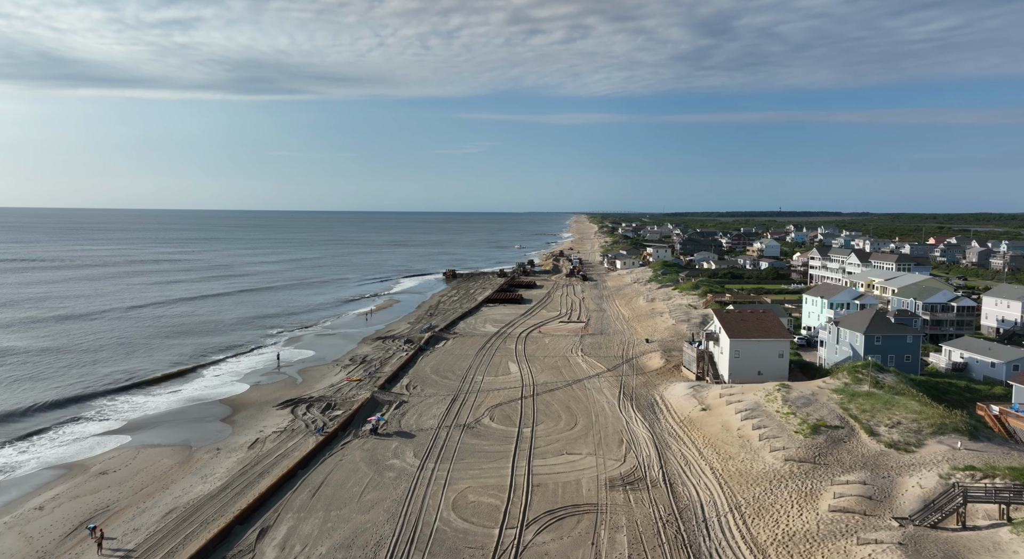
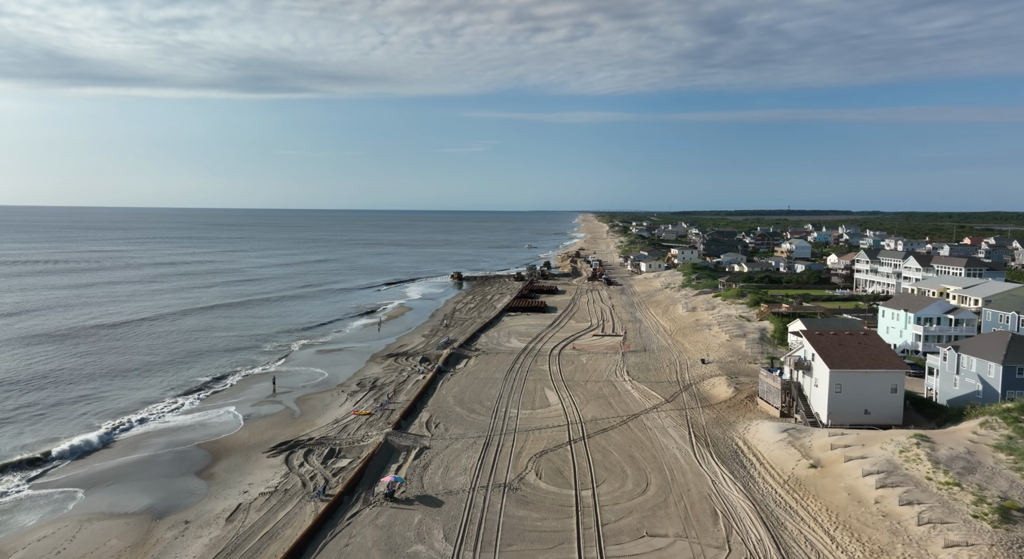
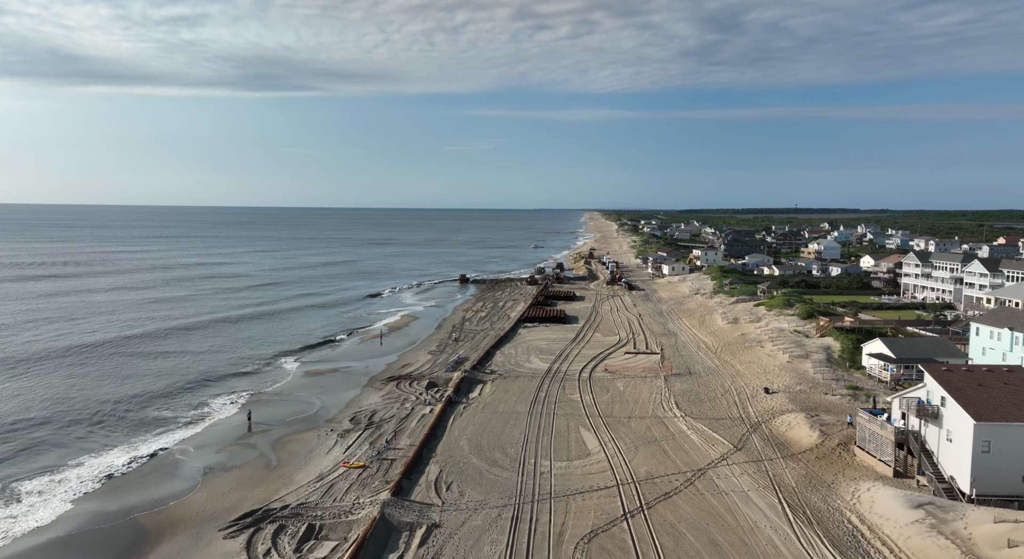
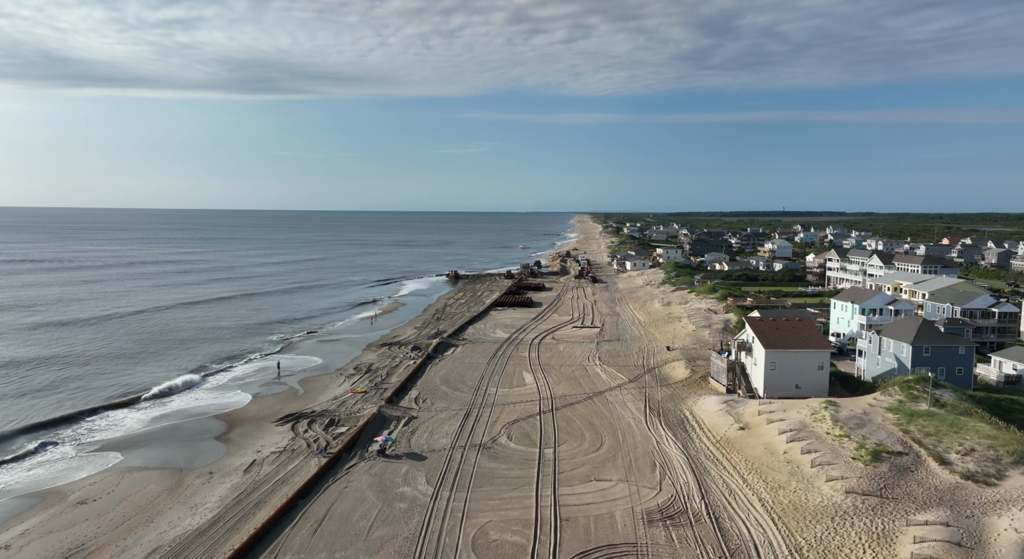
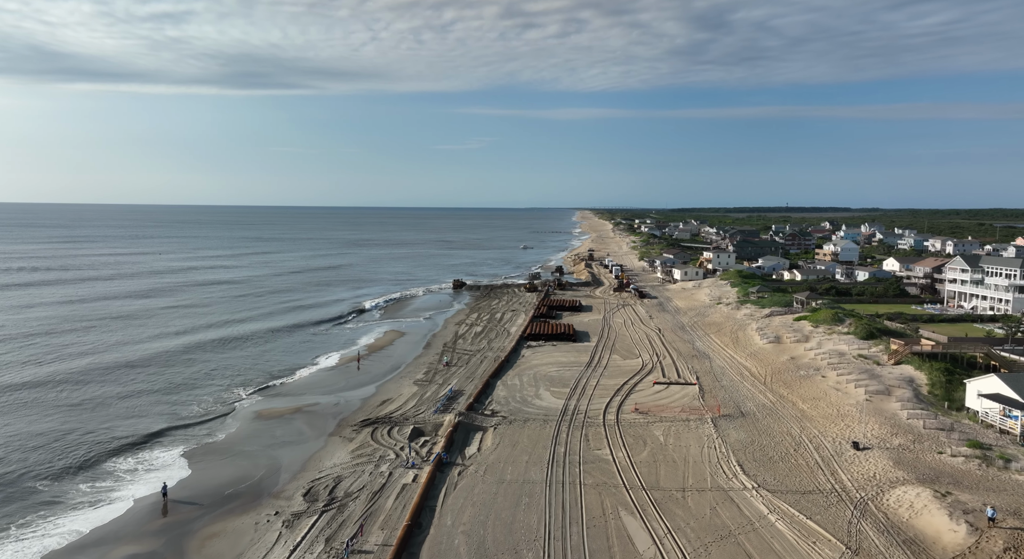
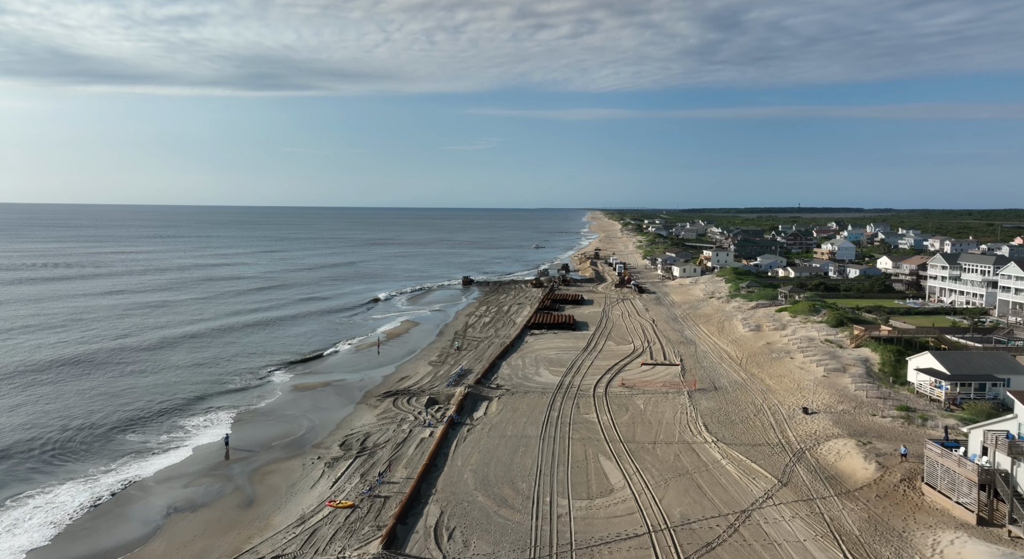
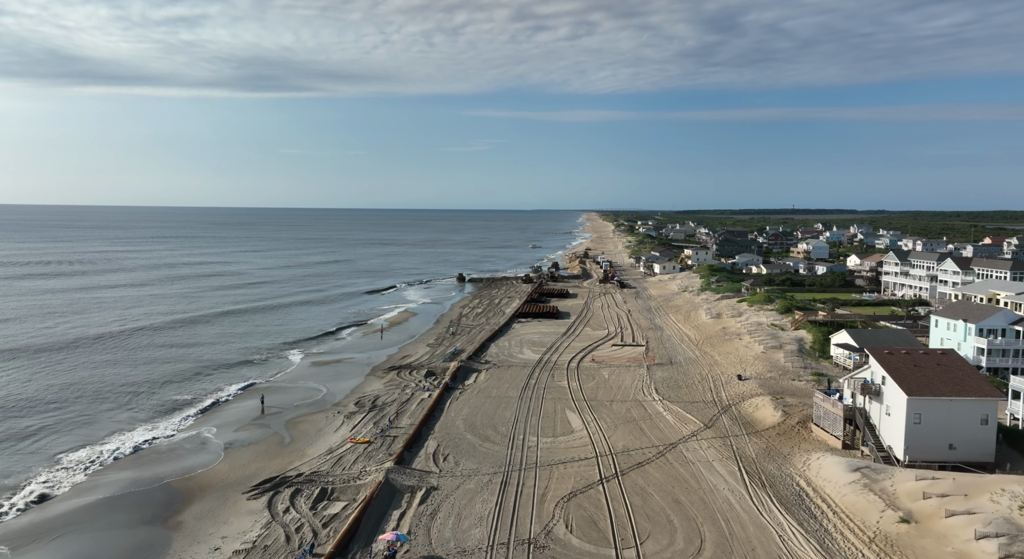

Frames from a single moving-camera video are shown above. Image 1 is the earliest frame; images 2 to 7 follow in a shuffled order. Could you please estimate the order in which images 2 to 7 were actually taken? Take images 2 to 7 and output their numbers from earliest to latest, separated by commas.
4, 2, 7, 3, 6, 5
